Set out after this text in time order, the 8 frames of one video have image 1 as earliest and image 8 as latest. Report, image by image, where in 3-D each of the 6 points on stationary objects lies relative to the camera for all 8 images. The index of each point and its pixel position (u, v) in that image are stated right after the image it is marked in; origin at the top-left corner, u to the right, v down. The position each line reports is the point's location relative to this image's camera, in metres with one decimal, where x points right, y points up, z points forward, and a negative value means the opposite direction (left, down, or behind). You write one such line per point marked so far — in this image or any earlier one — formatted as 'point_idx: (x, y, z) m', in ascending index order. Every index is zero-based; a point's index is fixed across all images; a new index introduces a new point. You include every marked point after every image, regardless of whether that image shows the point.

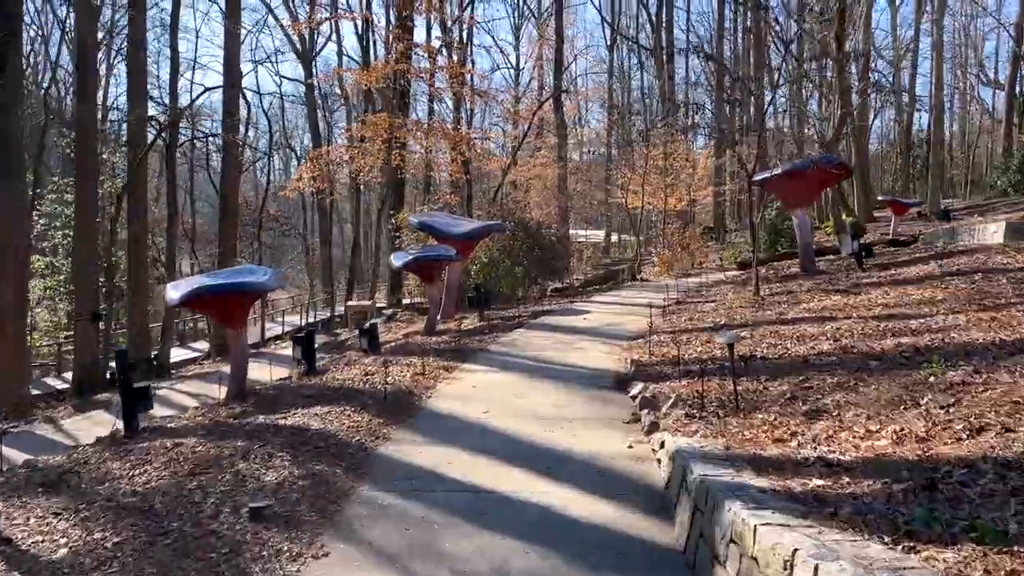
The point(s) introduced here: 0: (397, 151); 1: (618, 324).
0: (-2.6, +3.1, +18.8) m
1: (+1.2, -0.4, +9.6) m
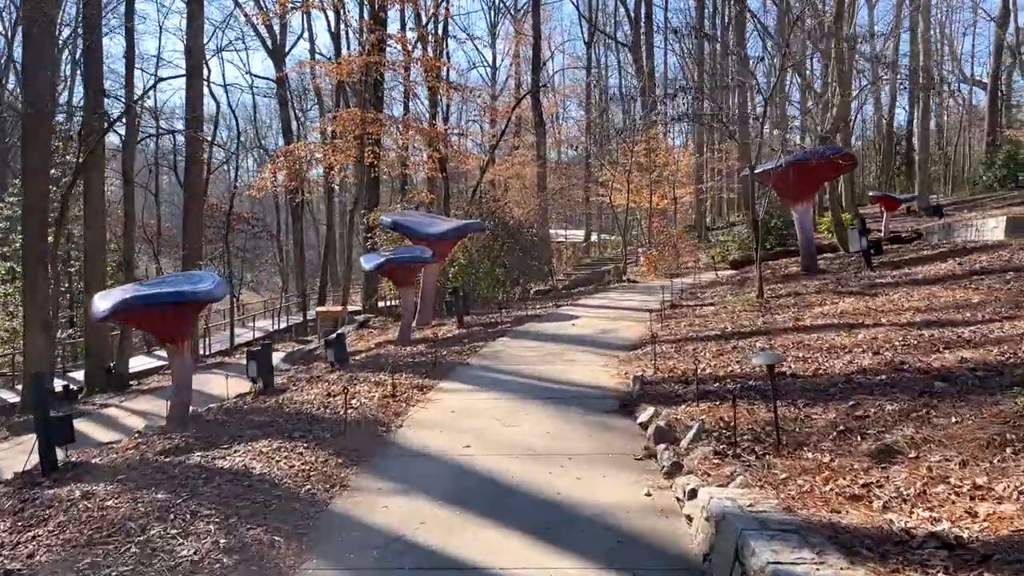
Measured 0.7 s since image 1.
0: (-3.0, +3.0, +17.8) m
1: (+1.1, -0.5, +8.7) m
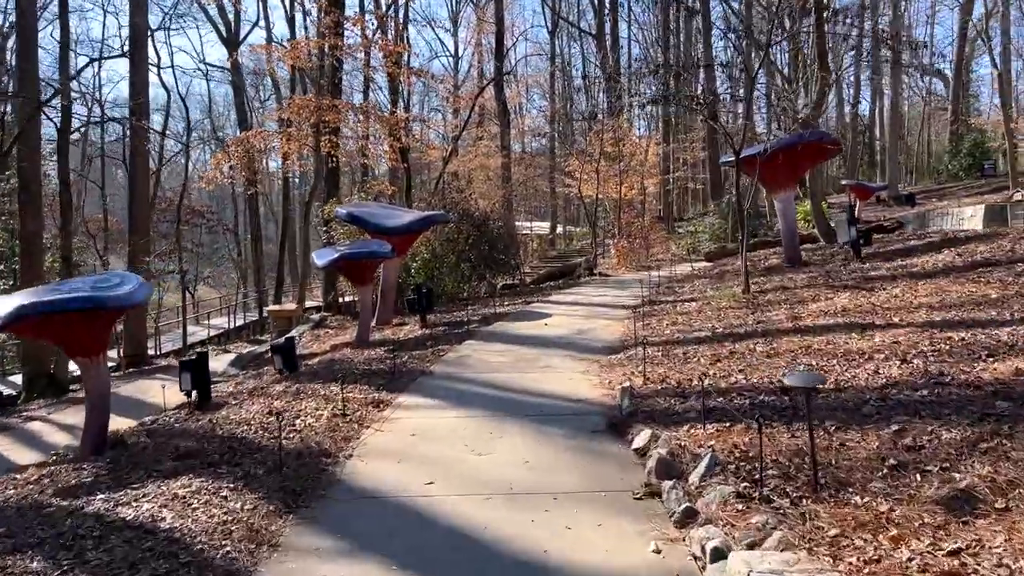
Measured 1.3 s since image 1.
0: (-3.8, +3.1, +16.8) m
1: (+0.7, -0.4, +8.0) m
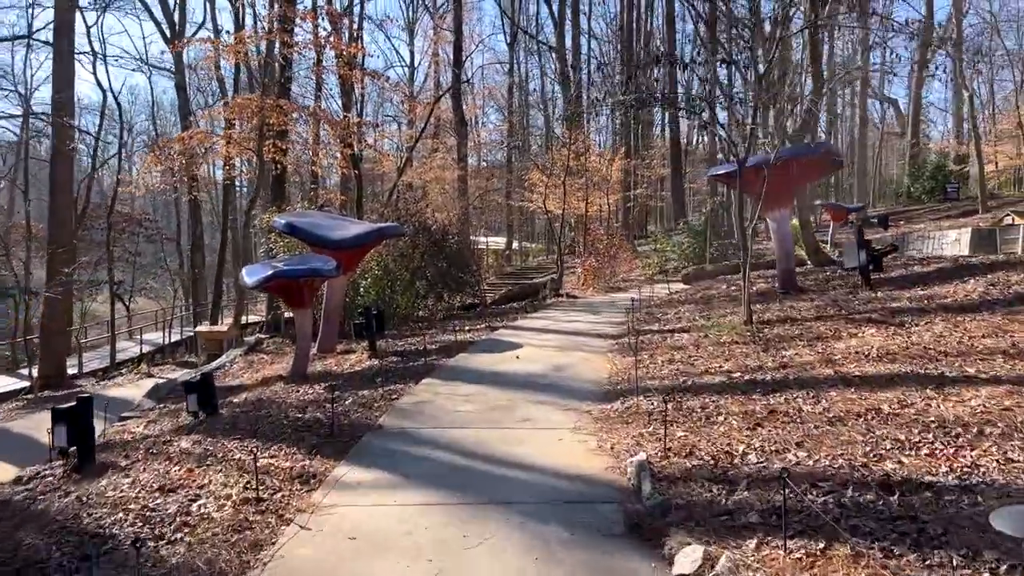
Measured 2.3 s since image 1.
0: (-4.5, +2.8, +15.4) m
1: (+0.5, -0.7, +6.7) m
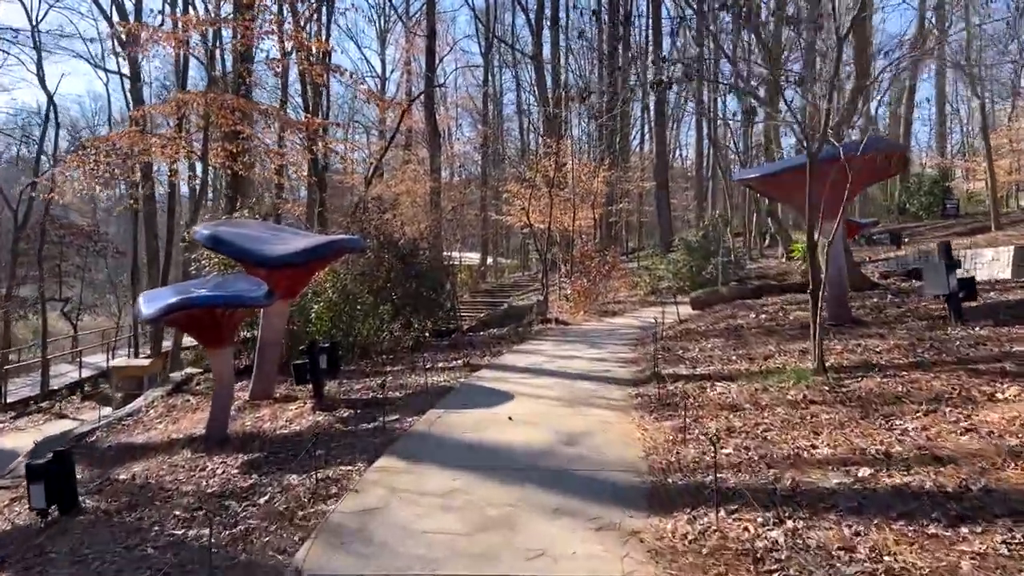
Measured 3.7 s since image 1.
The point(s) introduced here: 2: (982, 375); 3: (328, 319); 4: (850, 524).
0: (-4.8, +2.4, +13.3) m
1: (+0.4, -0.9, +4.7) m
2: (+2.8, -0.5, +4.9) m
3: (-2.3, -0.4, +10.3) m
4: (+1.2, -0.8, +3.0) m
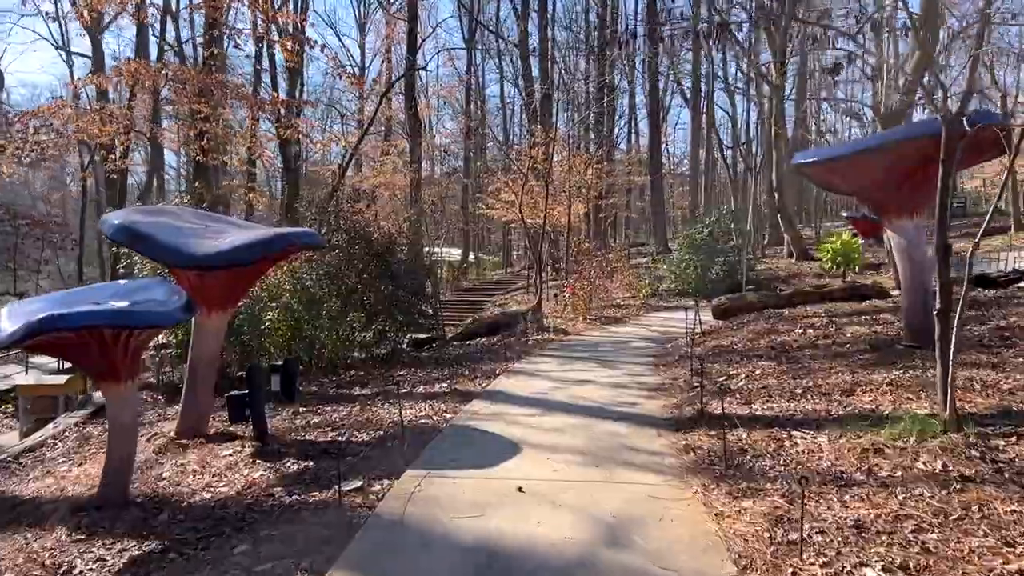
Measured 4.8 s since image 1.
0: (-4.9, +2.4, +11.5) m
1: (+0.5, -1.0, +3.1) m
2: (+2.9, -0.6, +3.3) m
3: (-2.3, -0.4, +8.6) m
4: (+1.3, -0.9, +1.4) m
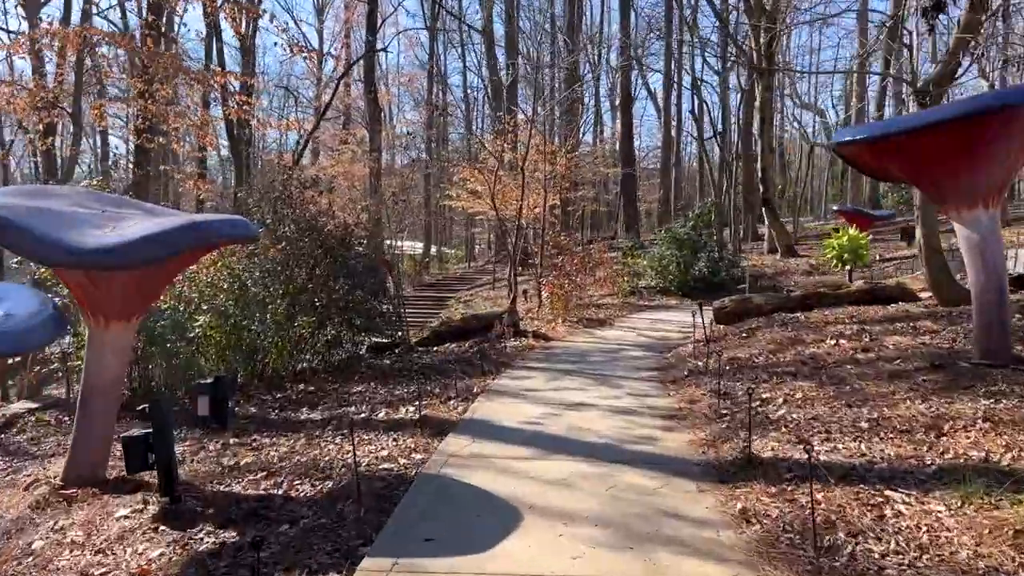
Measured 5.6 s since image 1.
0: (-5.2, +2.4, +10.0) m
1: (+0.6, -1.0, +1.9) m
2: (+2.9, -0.7, +2.2) m
3: (-2.5, -0.4, +7.3) m
4: (+1.5, -1.0, +0.2) m
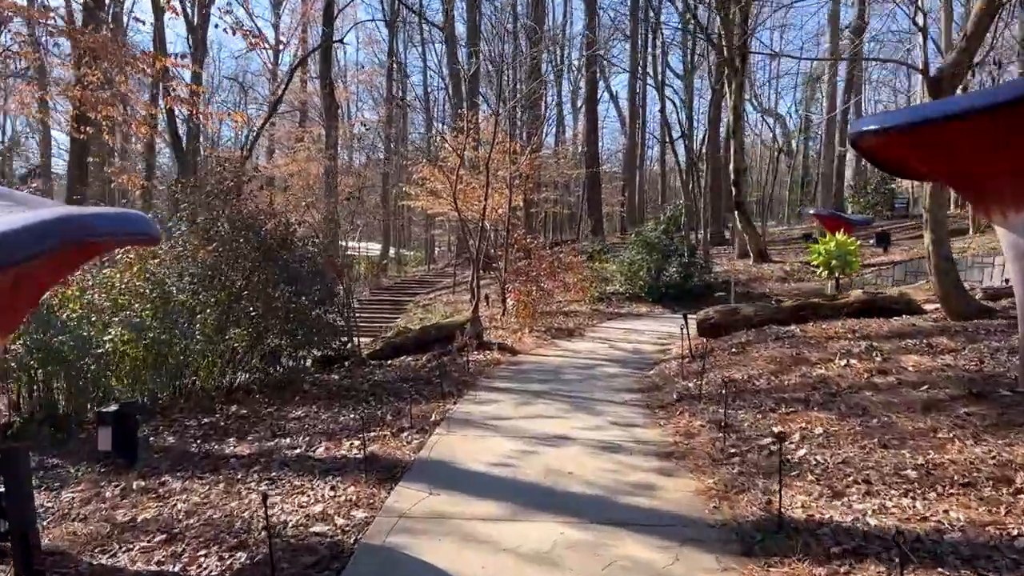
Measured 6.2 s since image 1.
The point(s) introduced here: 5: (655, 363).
0: (-5.6, +2.4, +8.8) m
1: (+0.6, -1.1, +1.0) m
2: (+2.9, -0.8, +1.5) m
3: (-2.8, -0.5, +6.2) m
4: (+1.5, -1.1, -0.7) m
5: (+1.3, -0.6, +7.4) m
